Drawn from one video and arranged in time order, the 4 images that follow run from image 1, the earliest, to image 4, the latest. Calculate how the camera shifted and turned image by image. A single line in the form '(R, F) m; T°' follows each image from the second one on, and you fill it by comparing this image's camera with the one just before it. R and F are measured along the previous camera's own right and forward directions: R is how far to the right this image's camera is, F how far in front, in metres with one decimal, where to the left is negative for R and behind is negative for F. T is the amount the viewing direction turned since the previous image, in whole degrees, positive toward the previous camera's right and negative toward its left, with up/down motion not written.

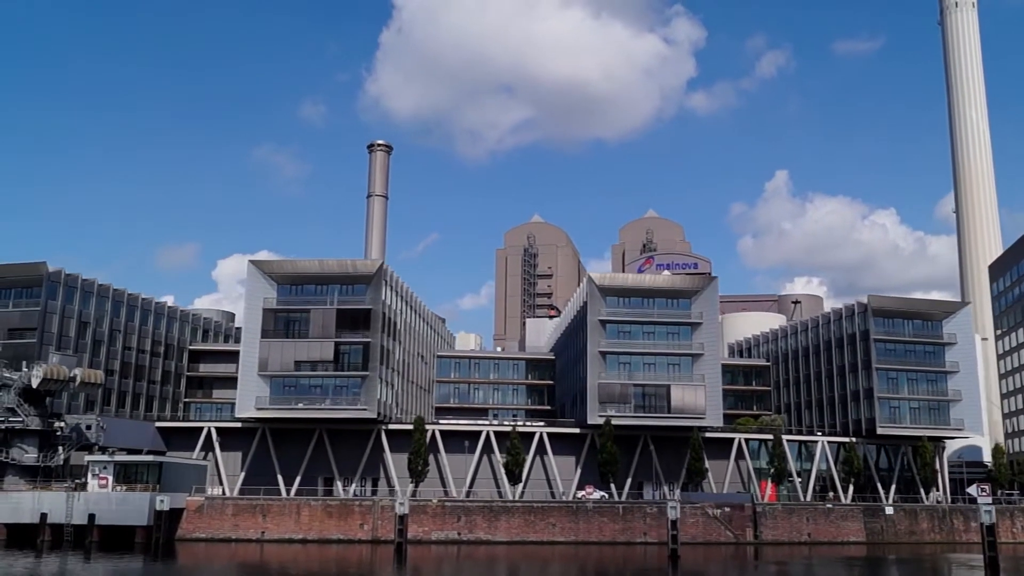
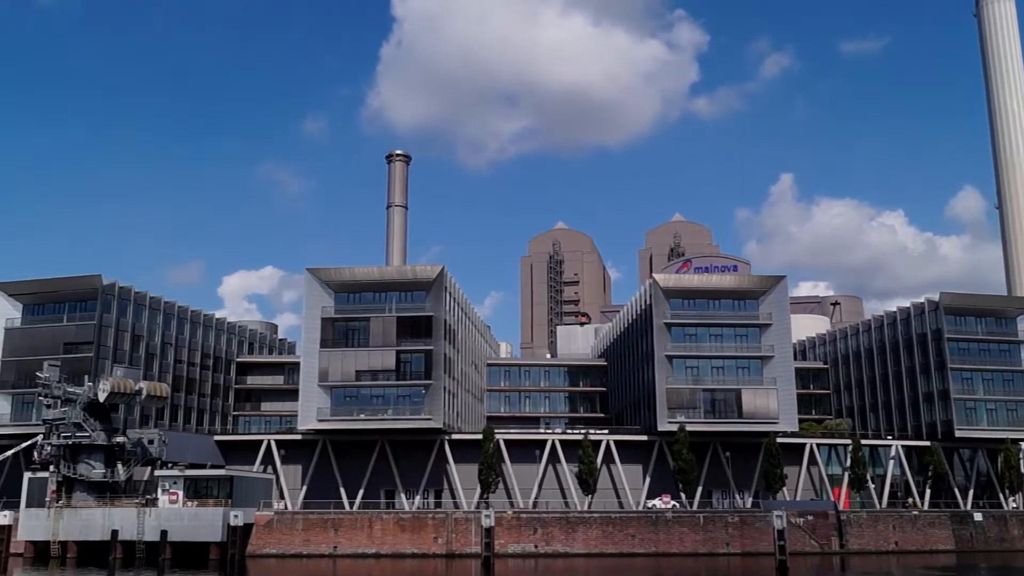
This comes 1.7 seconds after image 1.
(-3.9, +1.9) m; 0°
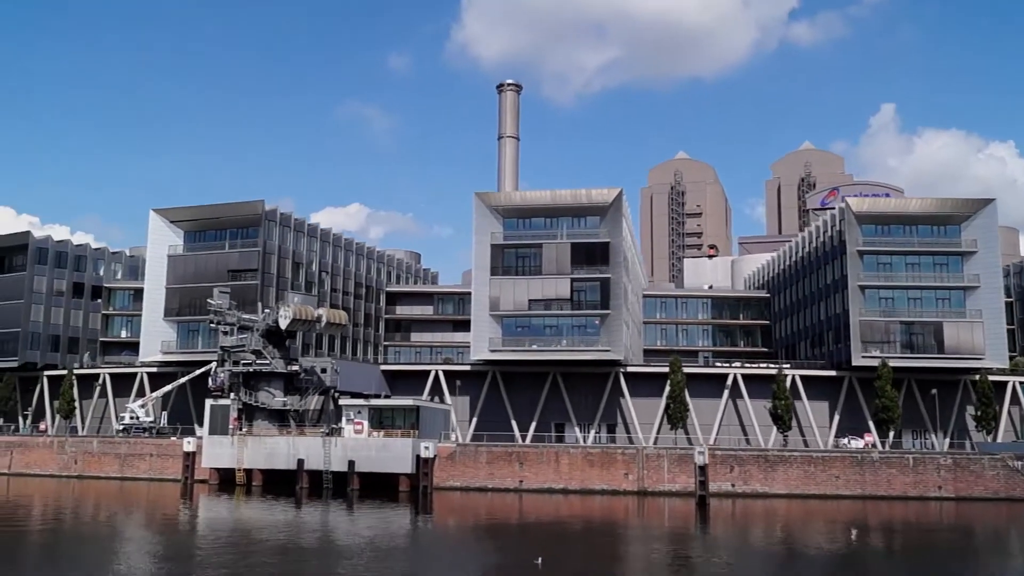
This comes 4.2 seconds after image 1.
(-5.7, +3.4) m; -5°
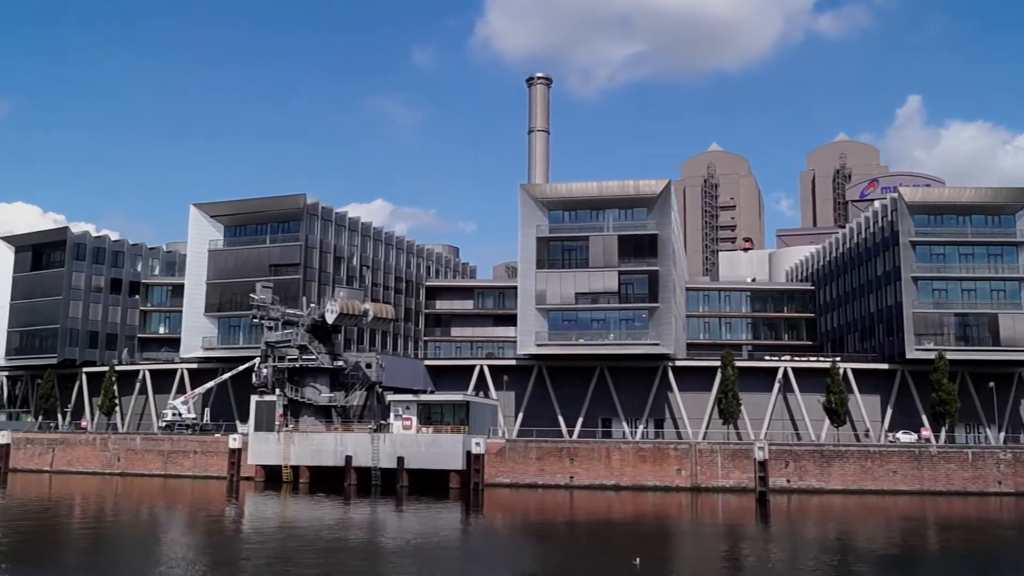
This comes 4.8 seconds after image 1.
(-1.3, +0.8) m; -1°
